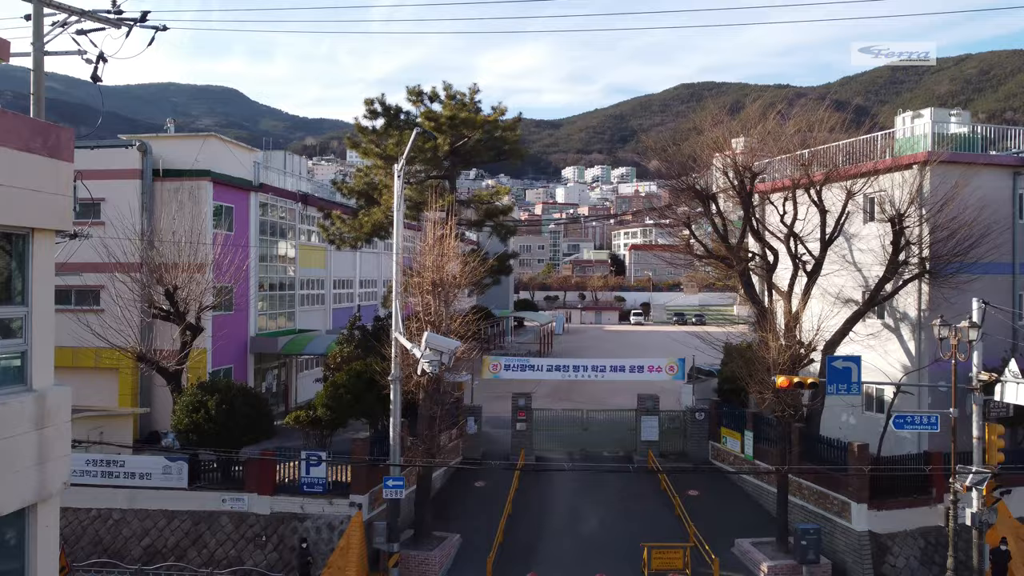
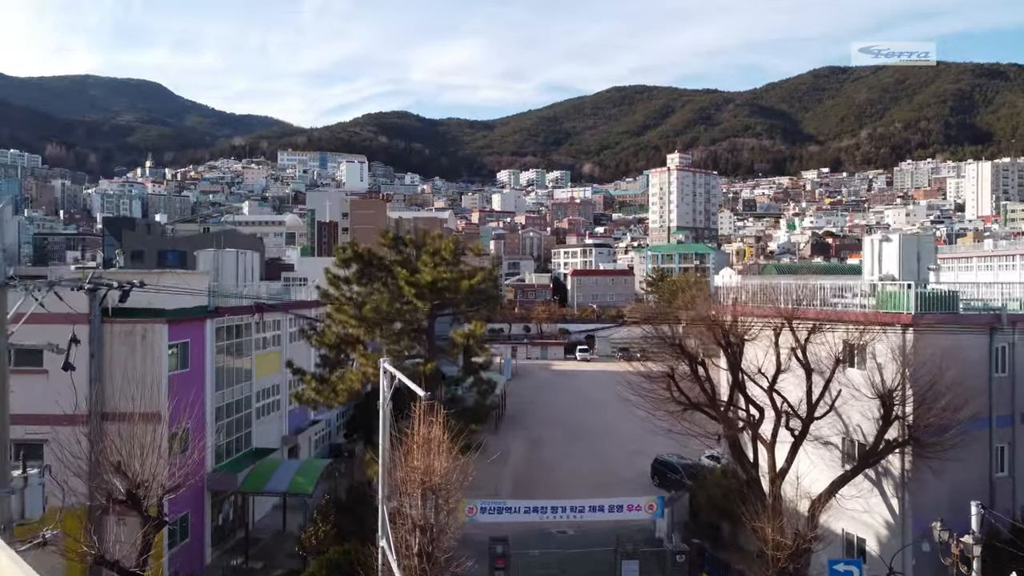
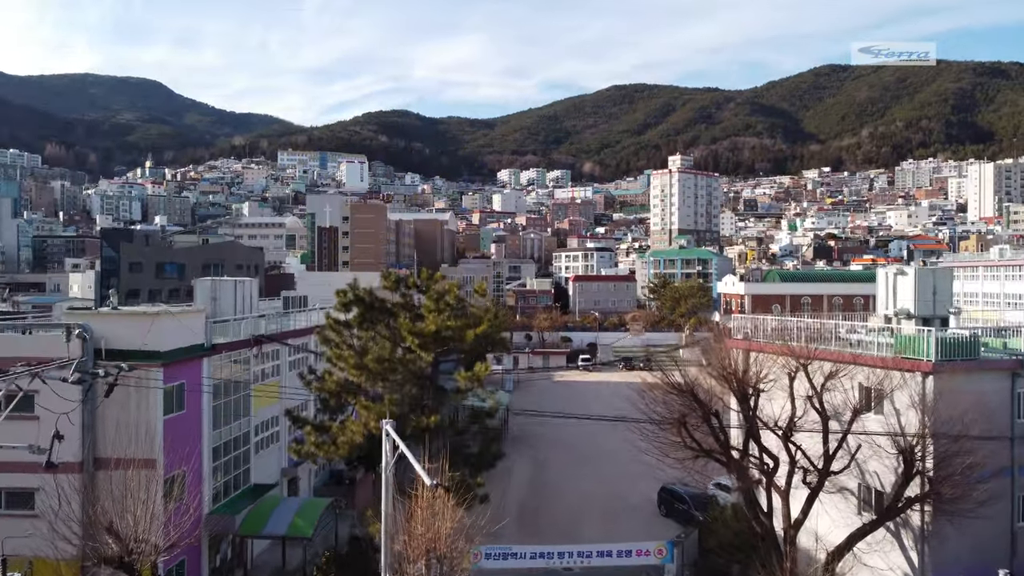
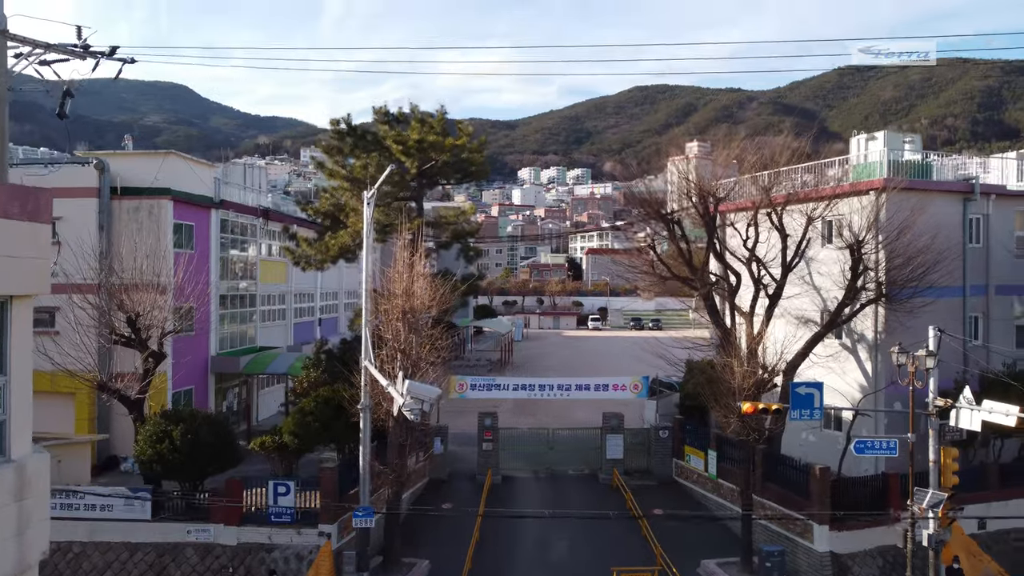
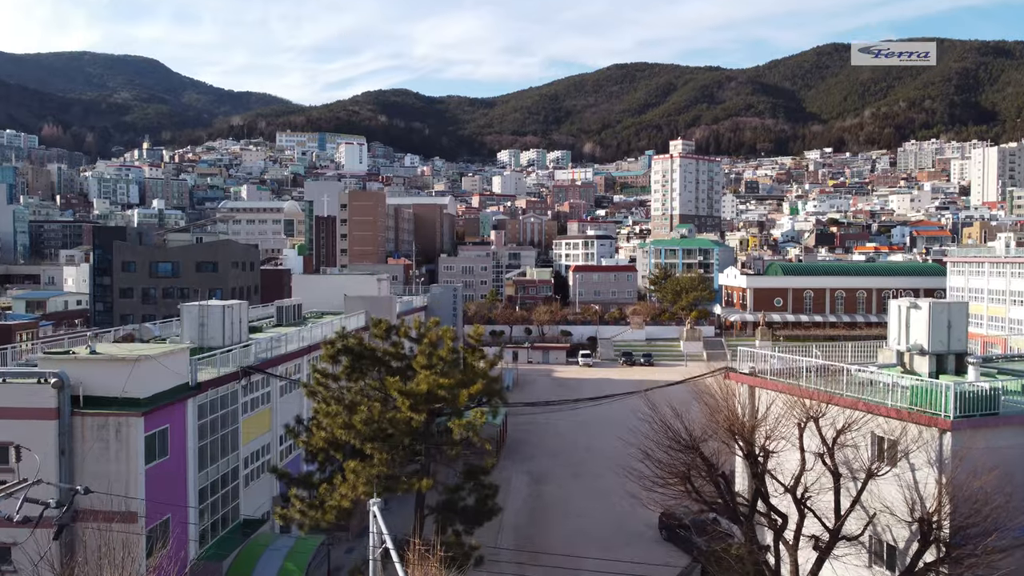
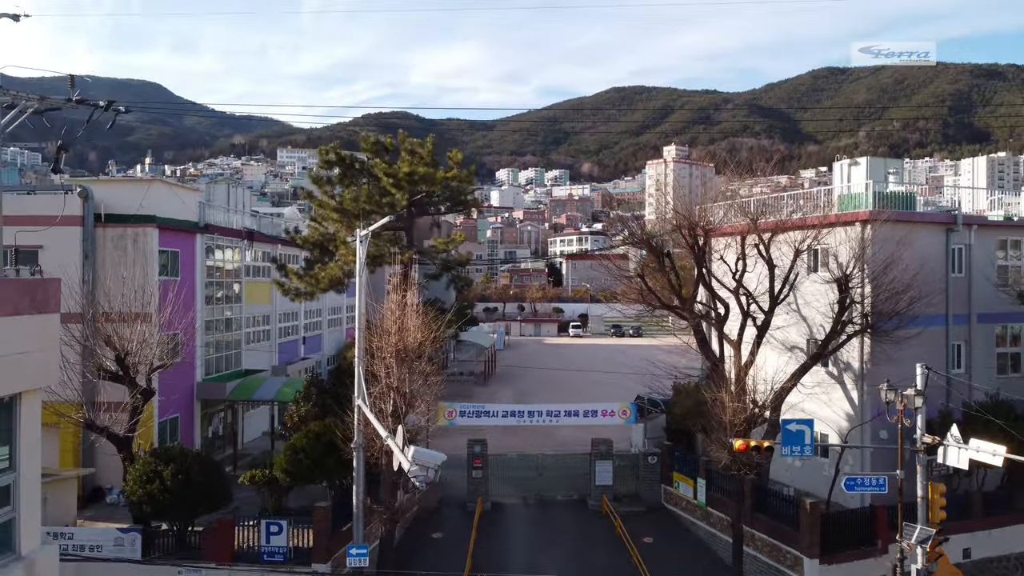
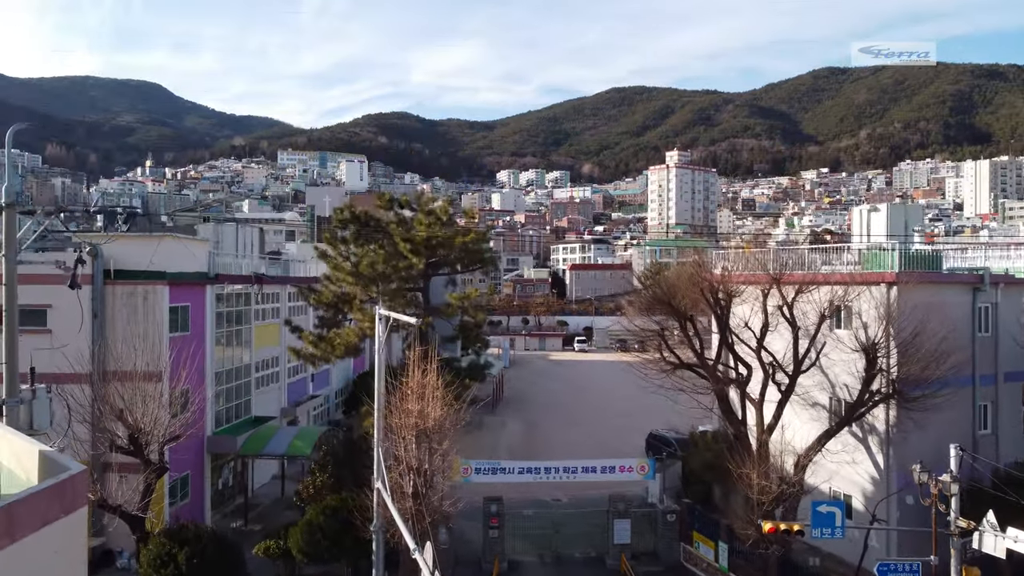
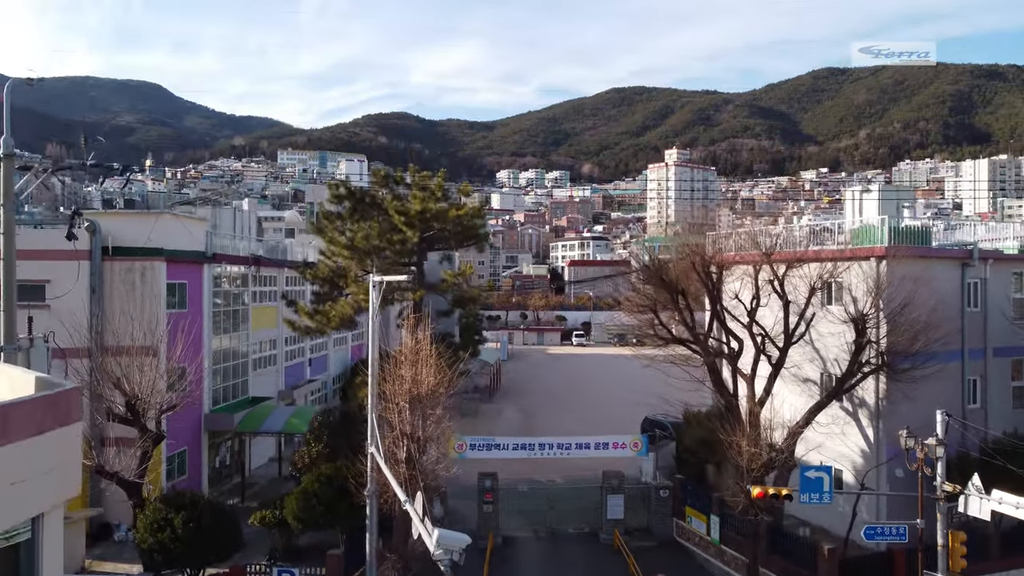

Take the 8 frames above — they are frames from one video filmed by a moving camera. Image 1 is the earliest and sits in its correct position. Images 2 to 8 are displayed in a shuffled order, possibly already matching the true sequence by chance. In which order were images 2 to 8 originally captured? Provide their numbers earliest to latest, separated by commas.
4, 6, 8, 7, 2, 3, 5
